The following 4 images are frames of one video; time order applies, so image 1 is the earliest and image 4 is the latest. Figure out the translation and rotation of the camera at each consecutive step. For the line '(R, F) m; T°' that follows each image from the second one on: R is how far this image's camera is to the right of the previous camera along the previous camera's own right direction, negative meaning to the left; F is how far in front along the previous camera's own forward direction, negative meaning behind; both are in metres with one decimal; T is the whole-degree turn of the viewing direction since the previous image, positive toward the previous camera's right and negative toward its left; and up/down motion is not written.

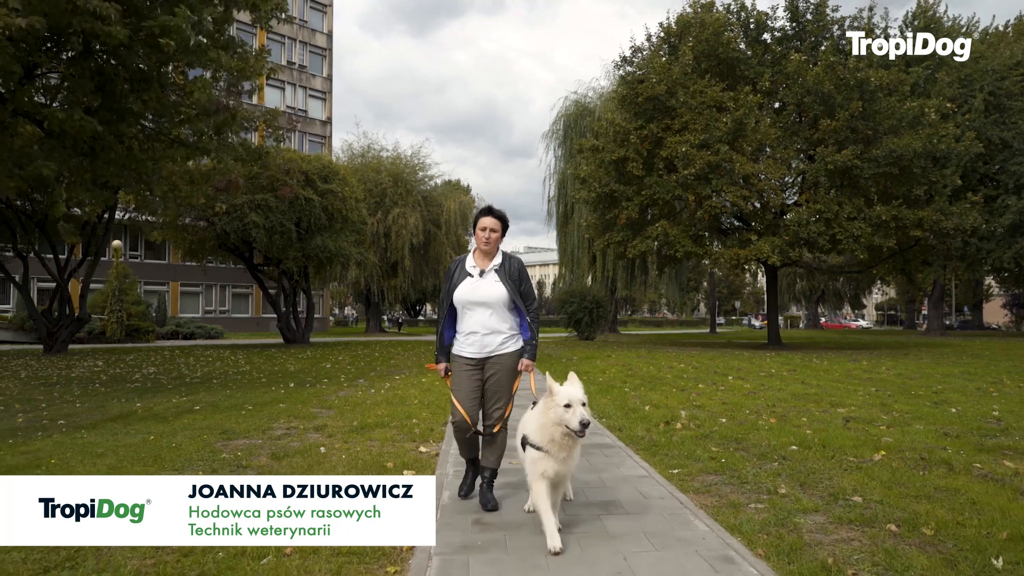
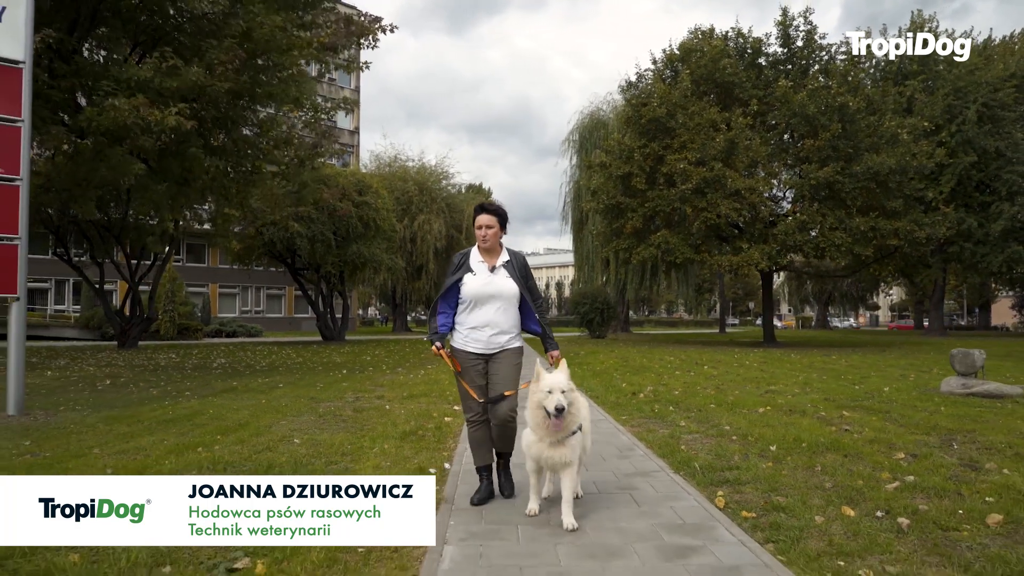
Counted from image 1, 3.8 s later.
(+0.2, -2.9) m; -2°
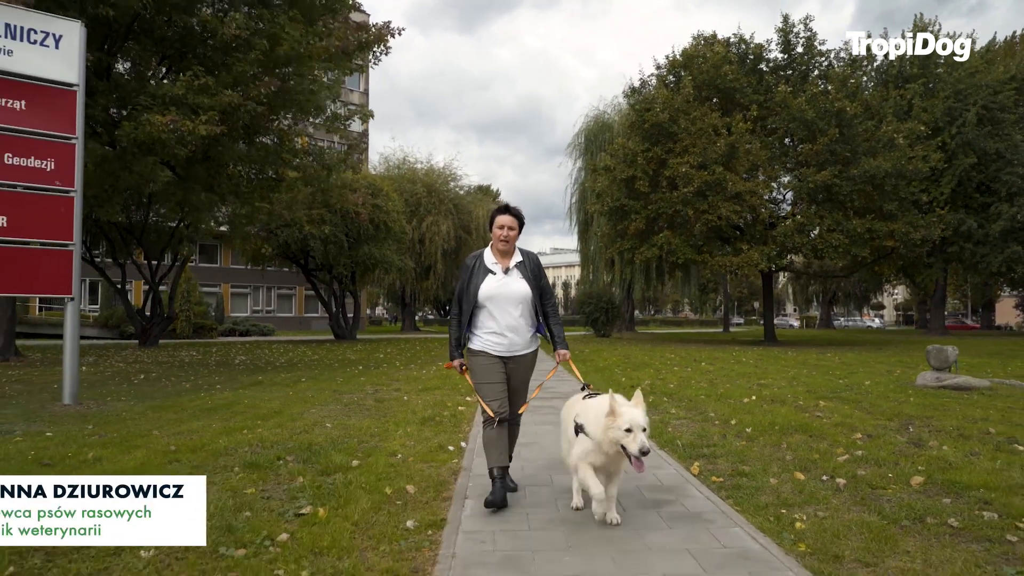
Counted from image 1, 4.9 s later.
(0.0, -0.9) m; -1°
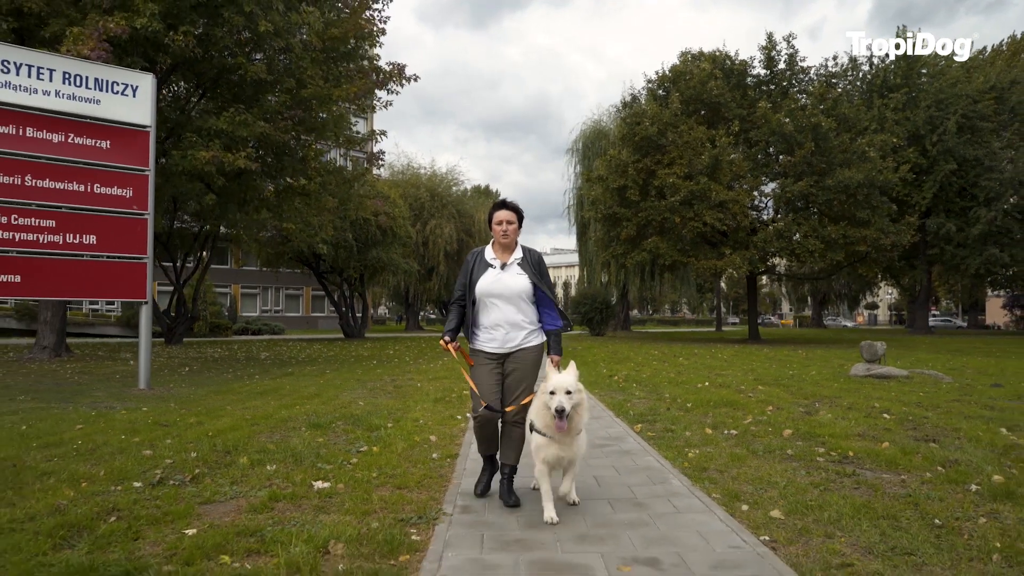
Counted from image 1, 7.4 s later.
(+0.1, -2.1) m; 0°
